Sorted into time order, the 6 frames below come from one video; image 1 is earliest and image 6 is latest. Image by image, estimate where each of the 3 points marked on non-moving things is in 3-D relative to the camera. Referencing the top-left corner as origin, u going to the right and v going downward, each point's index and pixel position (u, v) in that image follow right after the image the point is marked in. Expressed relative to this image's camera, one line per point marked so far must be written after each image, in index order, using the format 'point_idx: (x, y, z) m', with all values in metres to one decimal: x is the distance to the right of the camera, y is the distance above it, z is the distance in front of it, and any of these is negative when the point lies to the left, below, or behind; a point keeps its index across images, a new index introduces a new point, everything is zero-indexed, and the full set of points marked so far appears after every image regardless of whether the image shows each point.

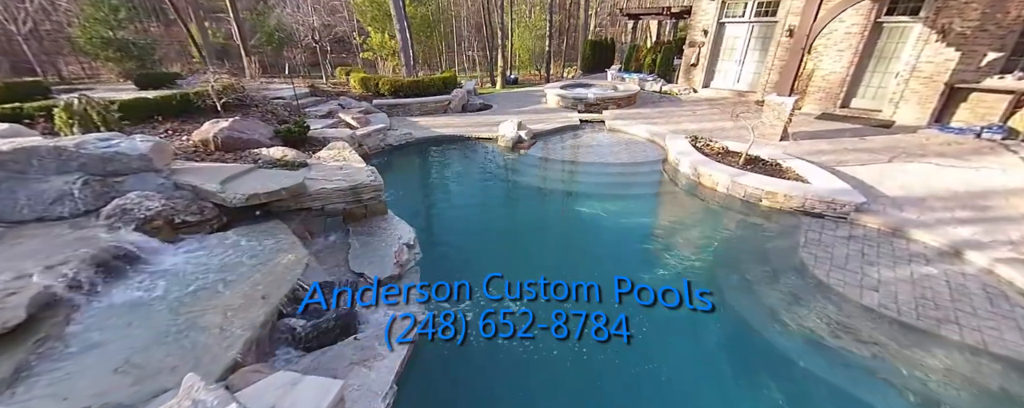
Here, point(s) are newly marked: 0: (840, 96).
0: (+9.0, +2.9, +9.2) m
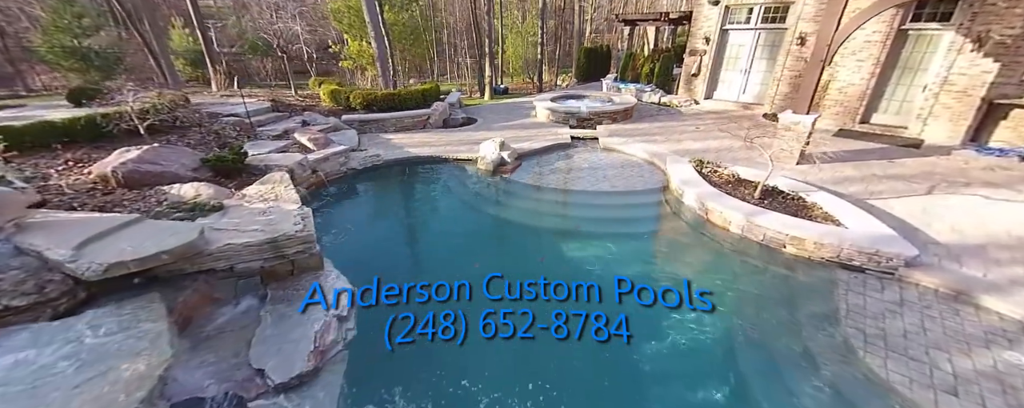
0: (+8.6, +2.3, +8.3) m
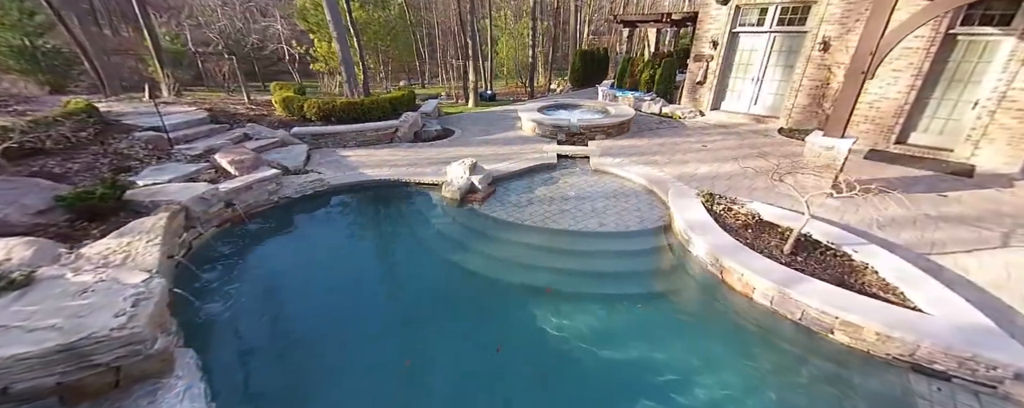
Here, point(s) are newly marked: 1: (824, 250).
0: (+8.0, +1.6, +7.1) m
1: (+3.7, -0.5, +3.9) m
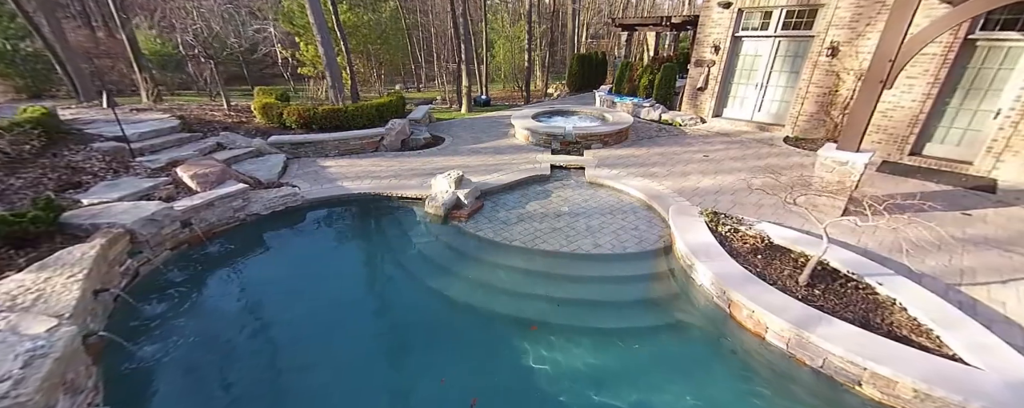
0: (+7.9, +1.3, +6.7) m
1: (+3.5, -0.8, +3.5) m
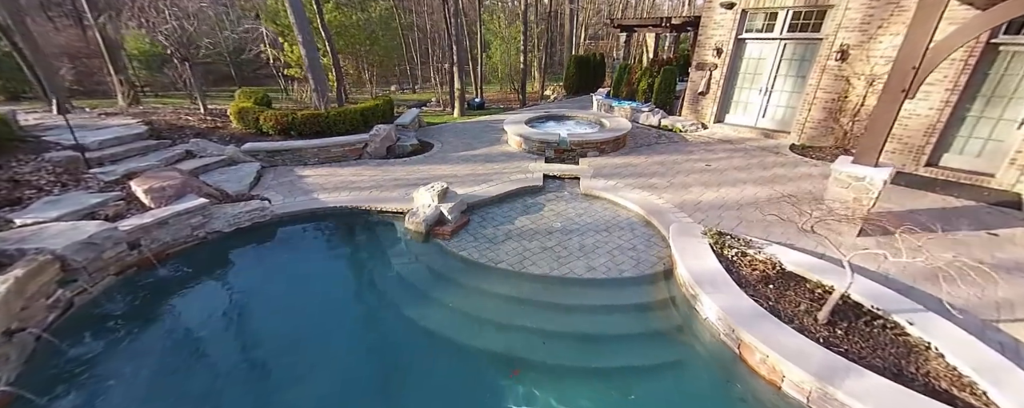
0: (+7.7, +1.0, +6.3) m
1: (+3.3, -1.1, +3.1) m
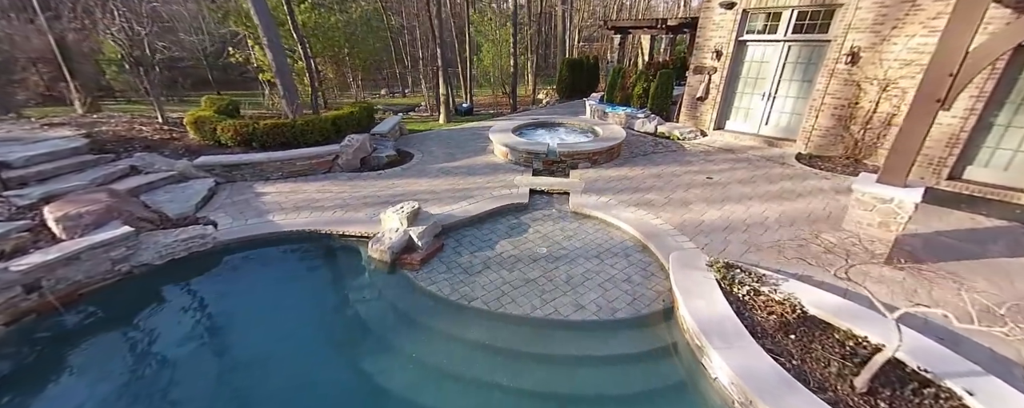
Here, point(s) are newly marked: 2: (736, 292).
0: (+7.4, +0.7, +5.7) m
1: (+3.0, -1.3, +2.5) m
2: (+2.3, -0.9, +3.5) m
